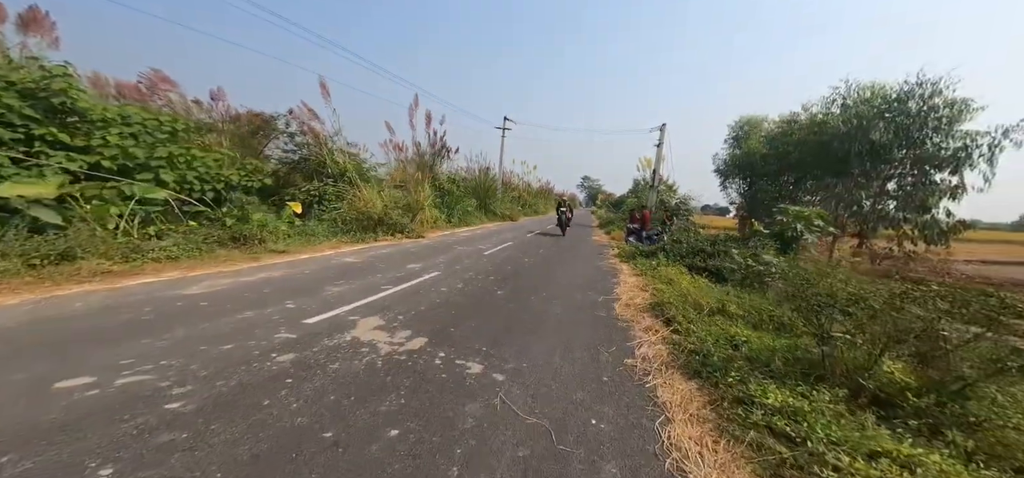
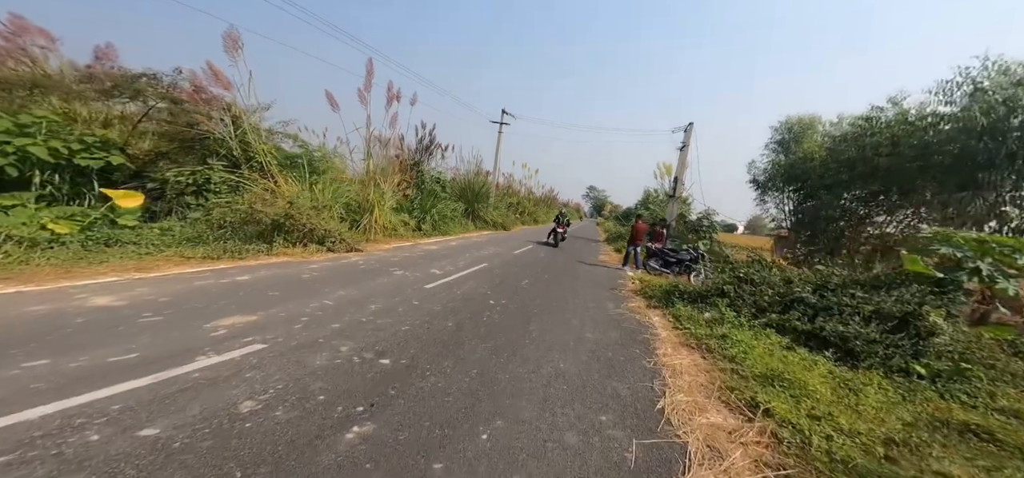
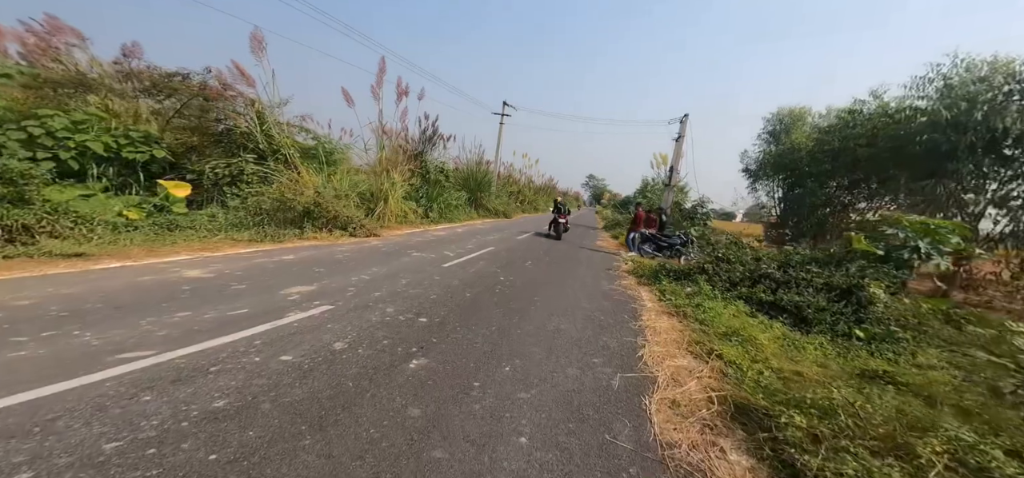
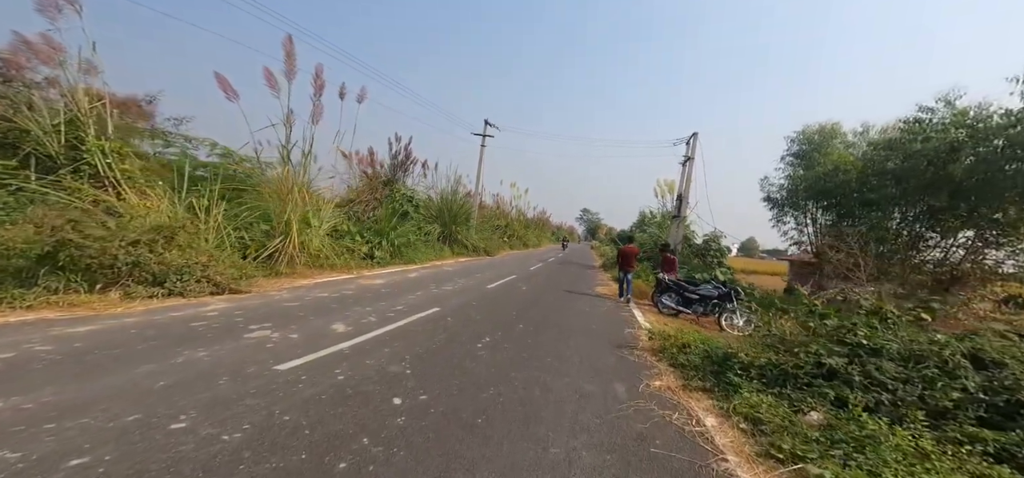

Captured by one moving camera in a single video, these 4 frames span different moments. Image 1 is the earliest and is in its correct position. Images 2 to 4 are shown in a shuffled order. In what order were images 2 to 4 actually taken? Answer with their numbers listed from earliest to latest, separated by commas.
3, 2, 4
